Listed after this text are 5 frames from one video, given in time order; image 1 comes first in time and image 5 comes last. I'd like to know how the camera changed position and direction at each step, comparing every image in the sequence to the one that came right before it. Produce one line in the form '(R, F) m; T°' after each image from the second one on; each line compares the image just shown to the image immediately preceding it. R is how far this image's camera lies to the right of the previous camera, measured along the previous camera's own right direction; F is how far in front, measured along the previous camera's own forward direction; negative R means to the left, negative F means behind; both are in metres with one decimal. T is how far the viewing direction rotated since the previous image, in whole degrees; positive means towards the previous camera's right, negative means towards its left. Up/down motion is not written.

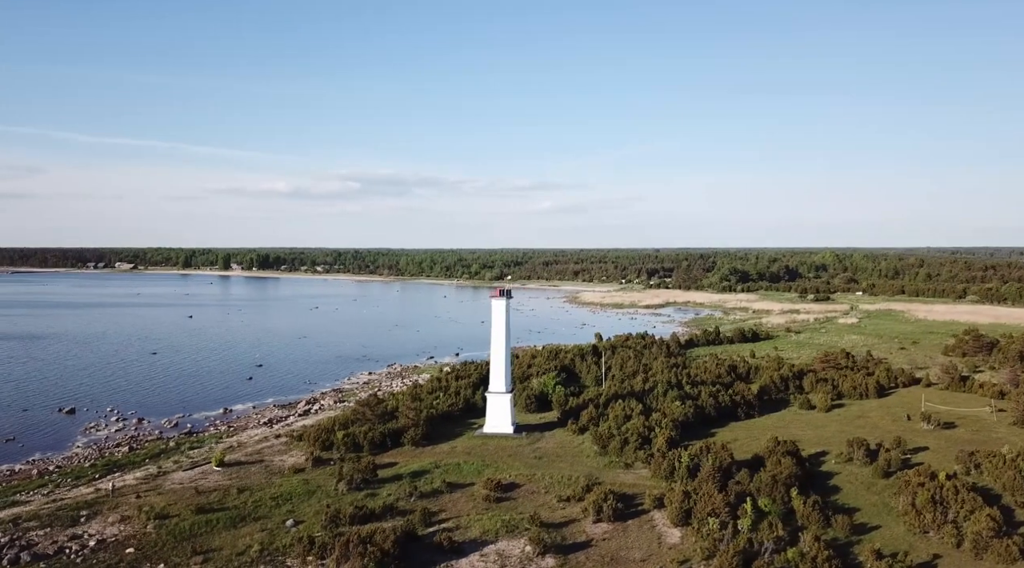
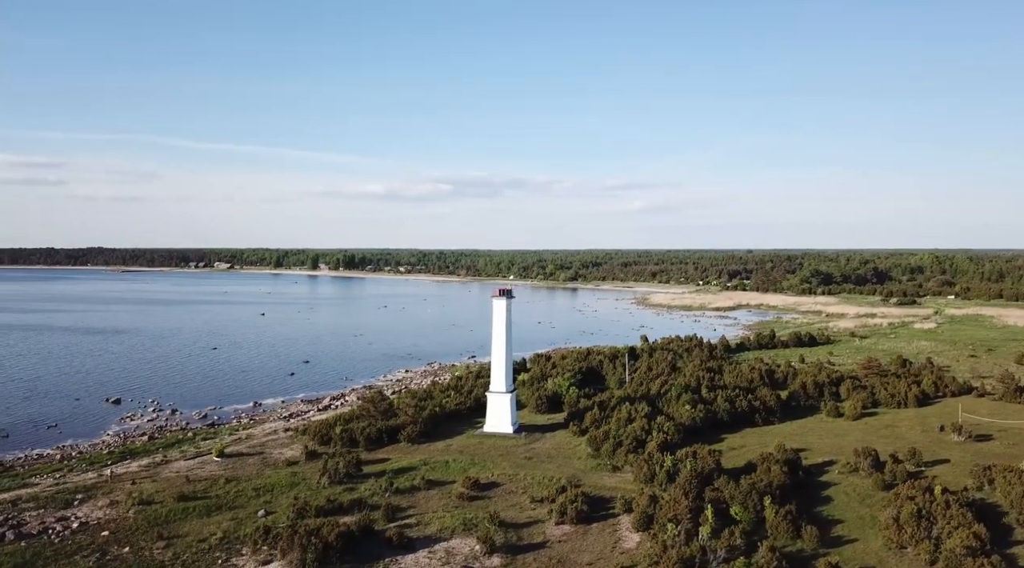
(+2.9, +0.1) m; -6°
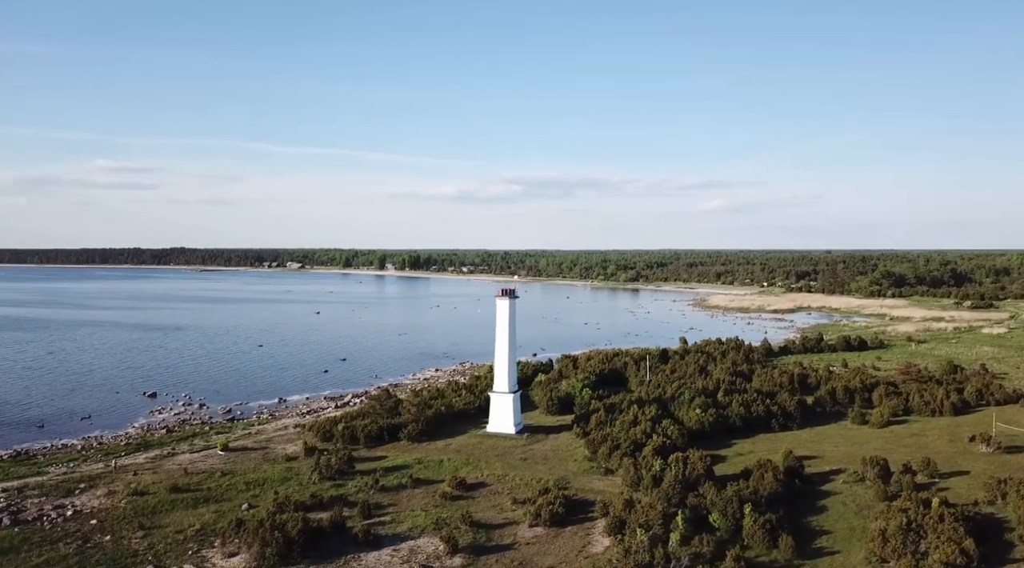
(+2.2, +0.2) m; -5°
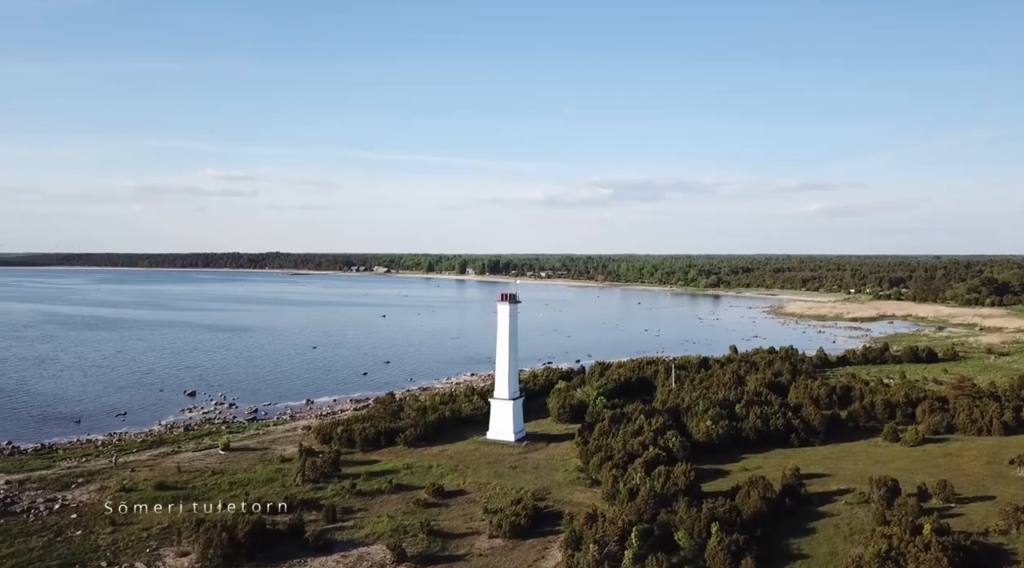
(+2.9, +0.6) m; -6°
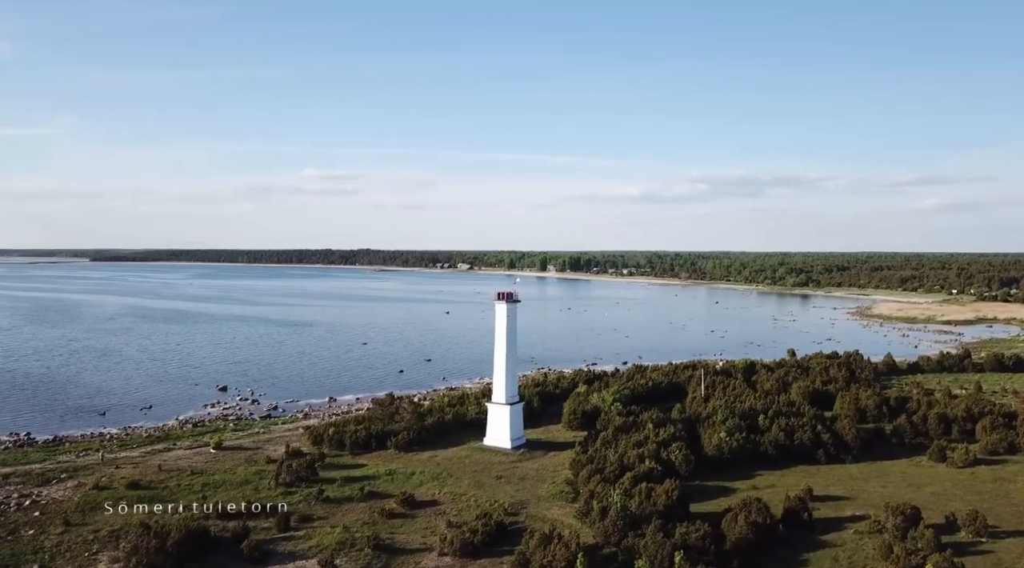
(+2.9, +1.6) m; -7°
